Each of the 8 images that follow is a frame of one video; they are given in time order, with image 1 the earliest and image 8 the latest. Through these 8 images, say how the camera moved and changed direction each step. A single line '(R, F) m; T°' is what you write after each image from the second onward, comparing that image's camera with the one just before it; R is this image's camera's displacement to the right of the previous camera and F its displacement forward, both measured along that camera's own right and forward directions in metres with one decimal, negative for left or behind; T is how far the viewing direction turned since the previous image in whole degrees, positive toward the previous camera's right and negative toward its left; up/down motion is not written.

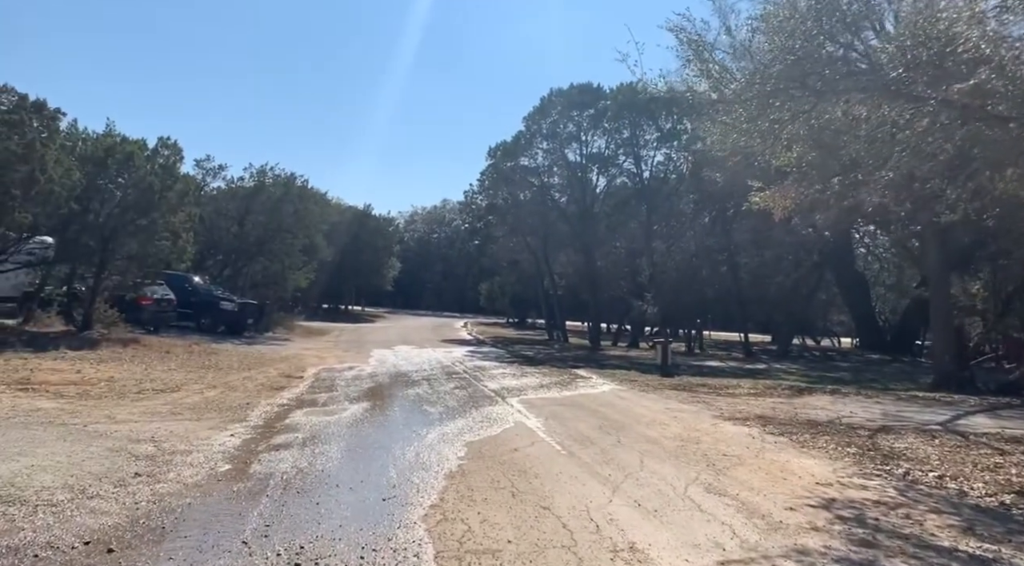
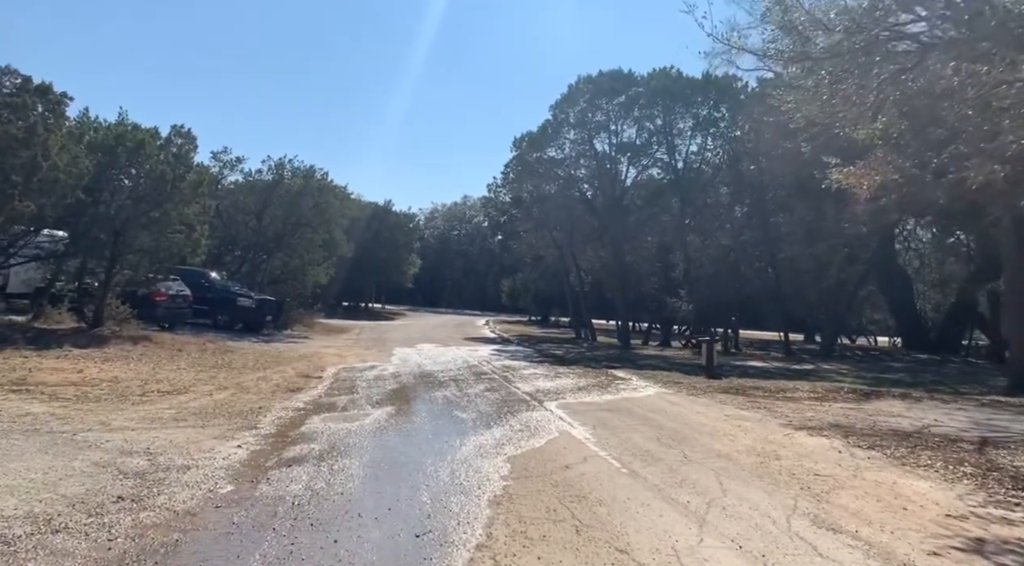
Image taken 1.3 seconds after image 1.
(-0.4, +1.4) m; -2°
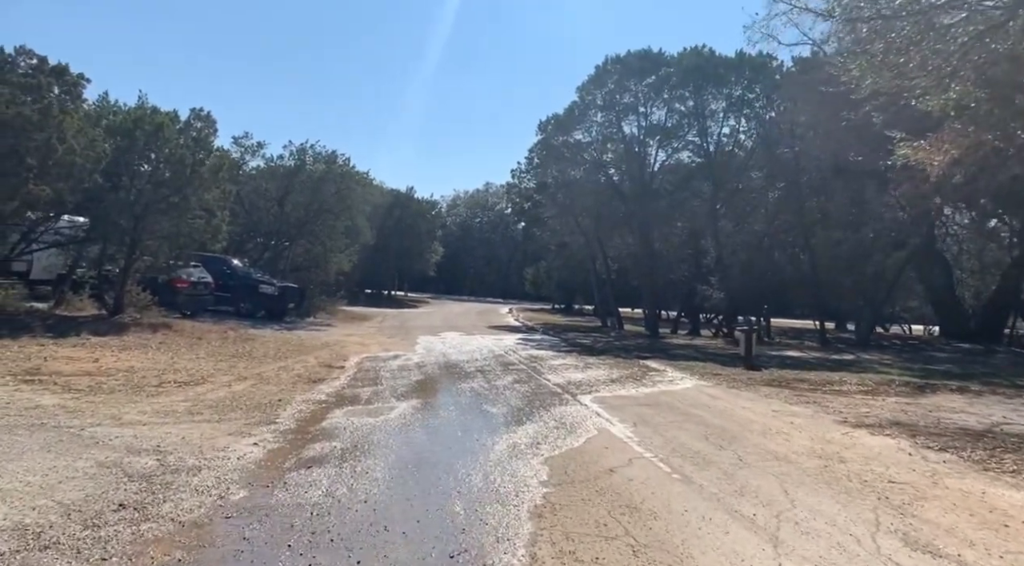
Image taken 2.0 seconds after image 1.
(-0.2, +0.7) m; -2°
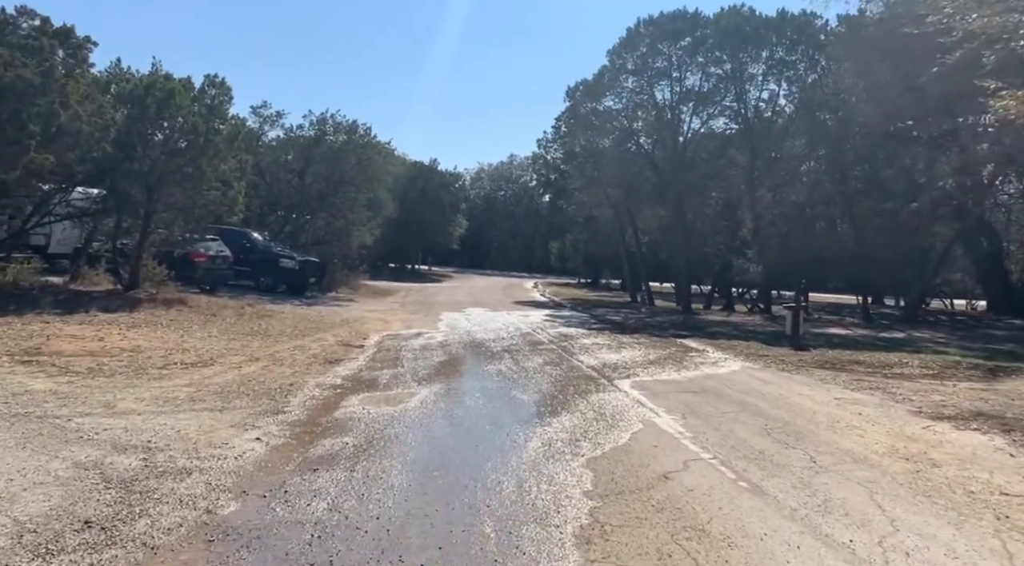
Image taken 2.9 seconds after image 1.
(-0.1, +1.1) m; -2°
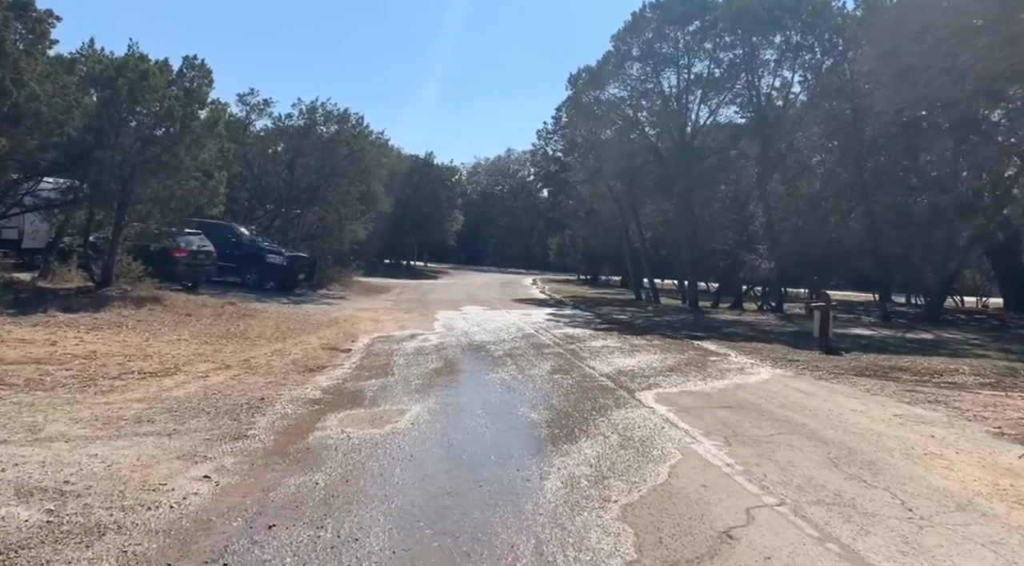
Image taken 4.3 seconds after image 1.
(-0.1, +1.5) m; 0°
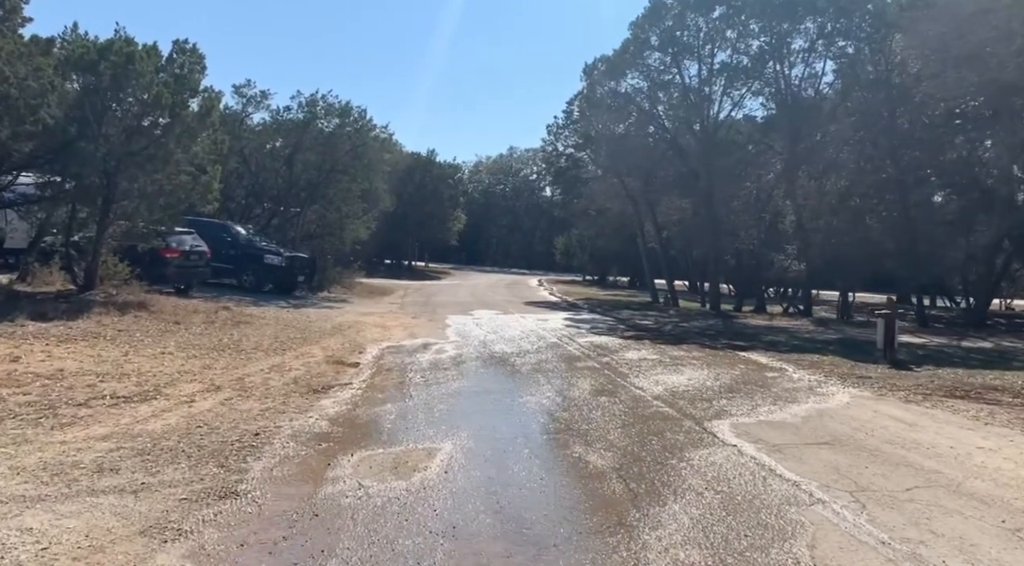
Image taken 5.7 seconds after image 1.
(-0.5, +1.7) m; 0°
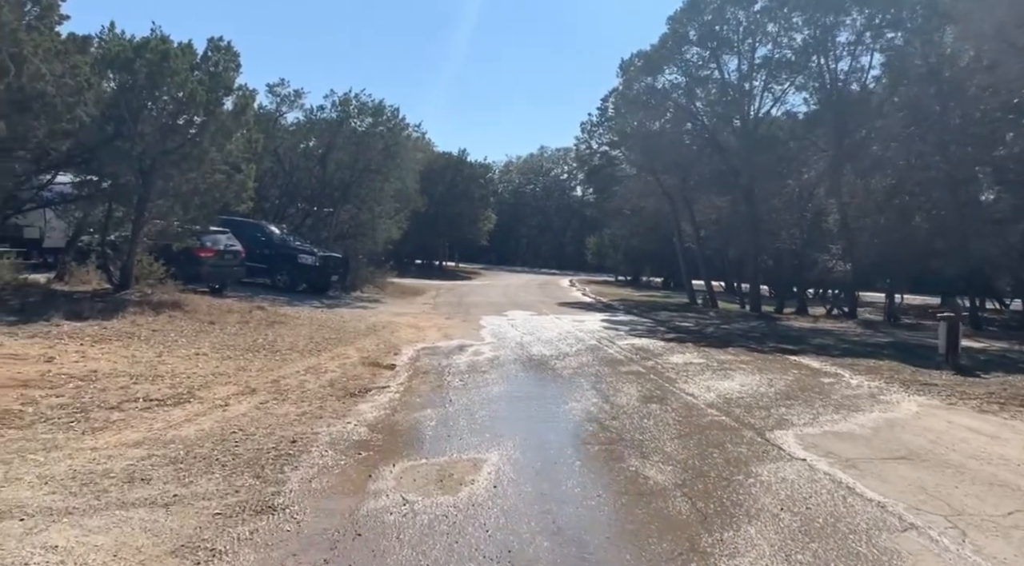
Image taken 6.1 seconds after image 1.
(-0.2, +0.5) m; -2°
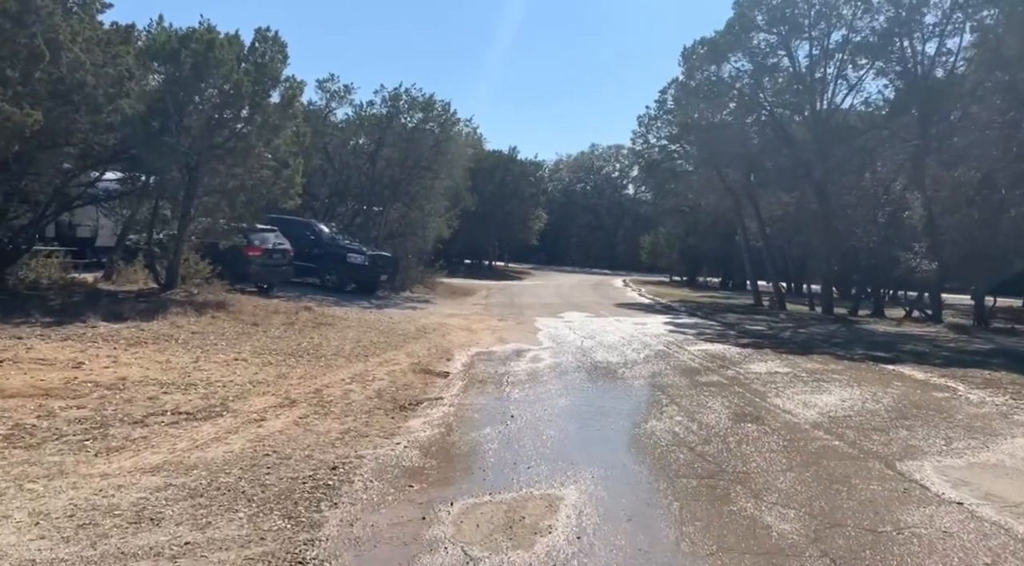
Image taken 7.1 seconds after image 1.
(-0.3, +1.2) m; -4°
